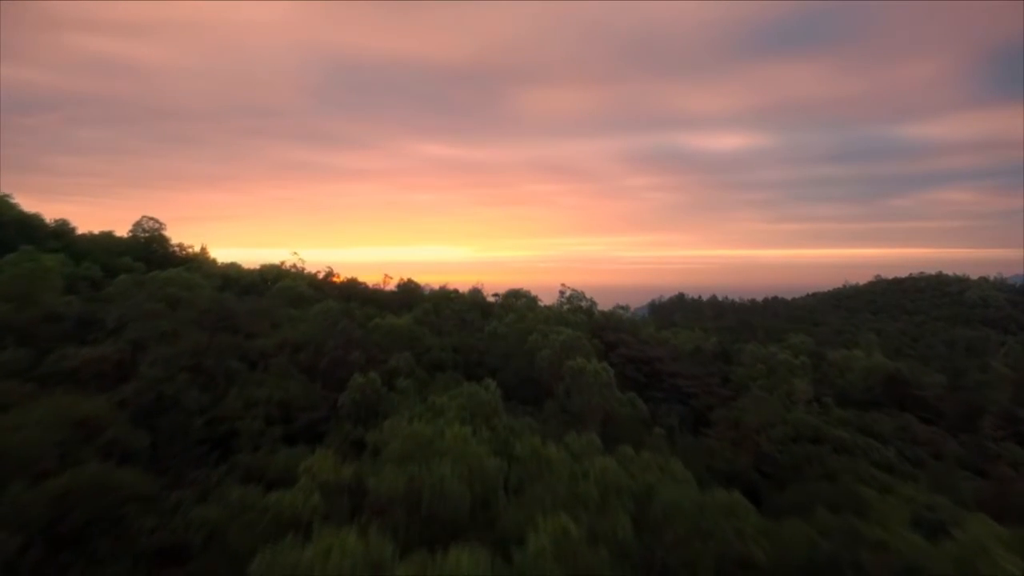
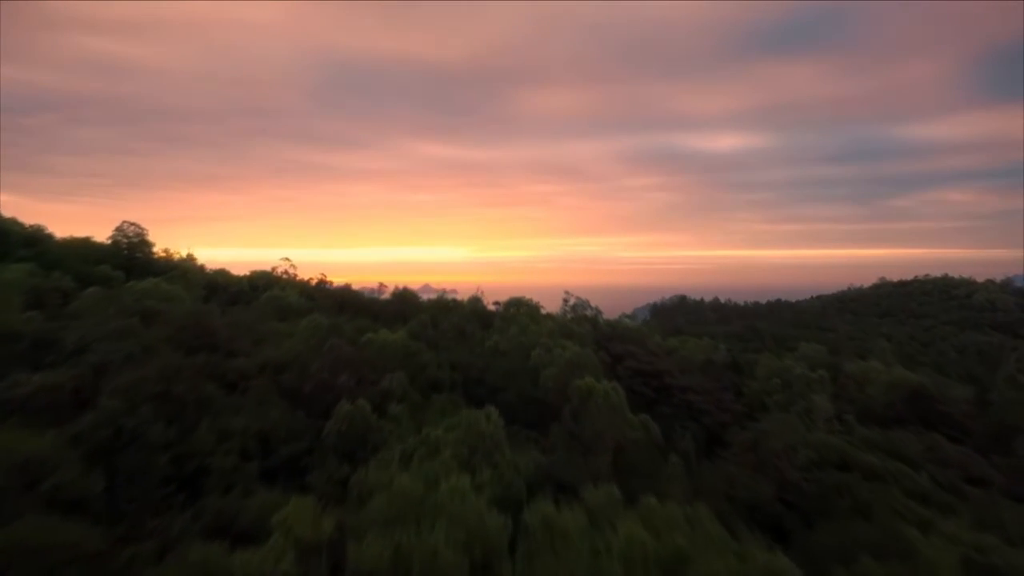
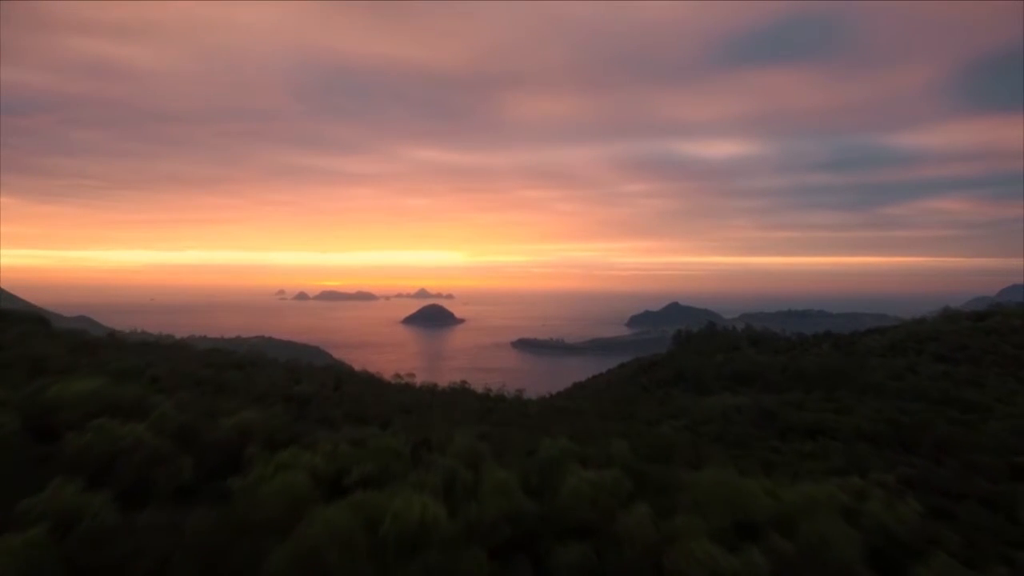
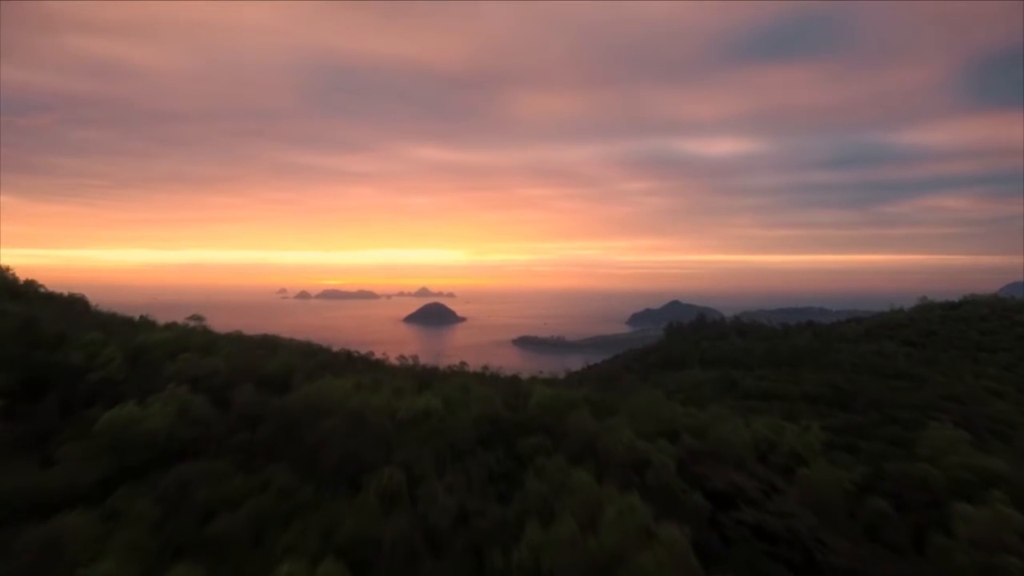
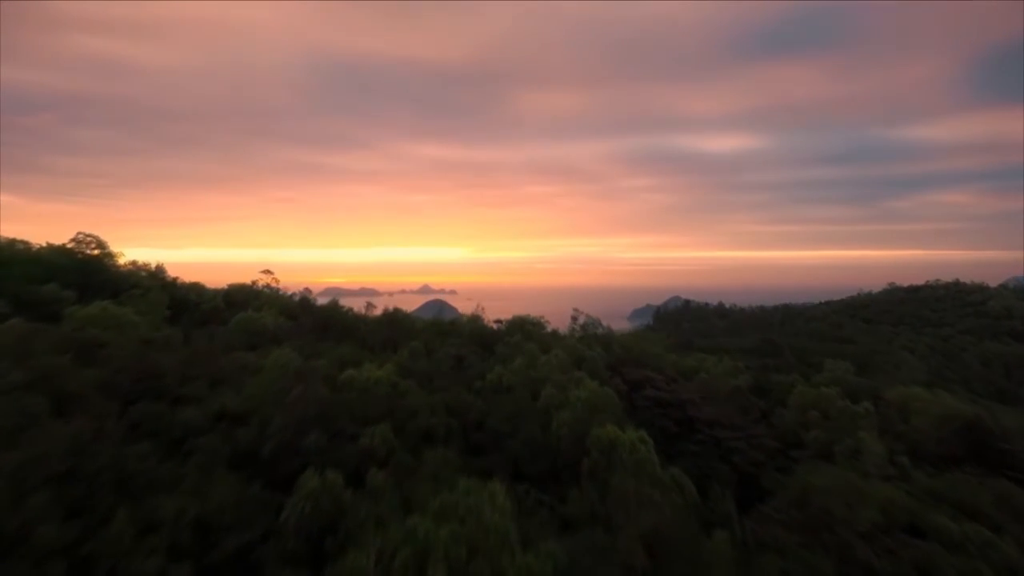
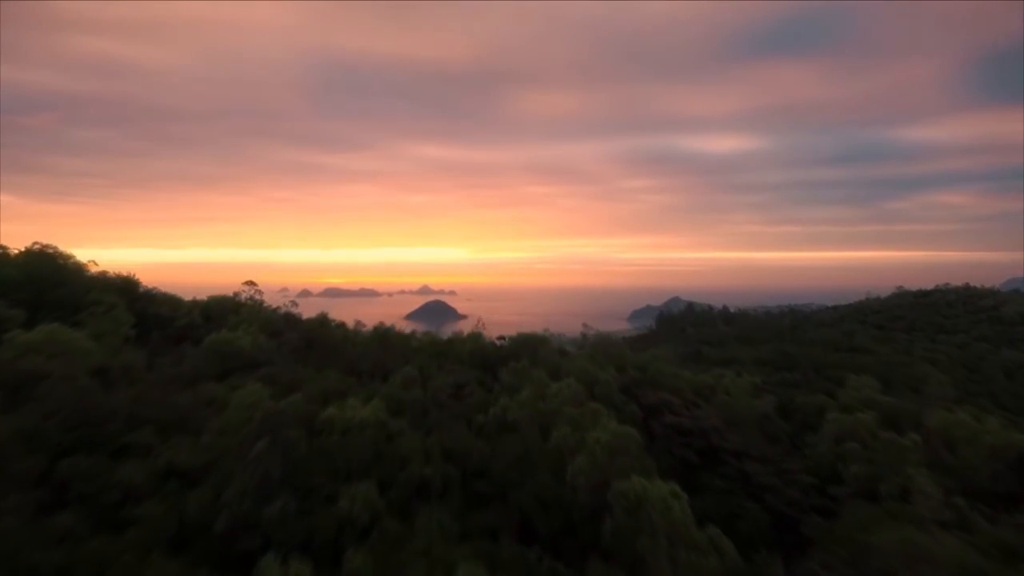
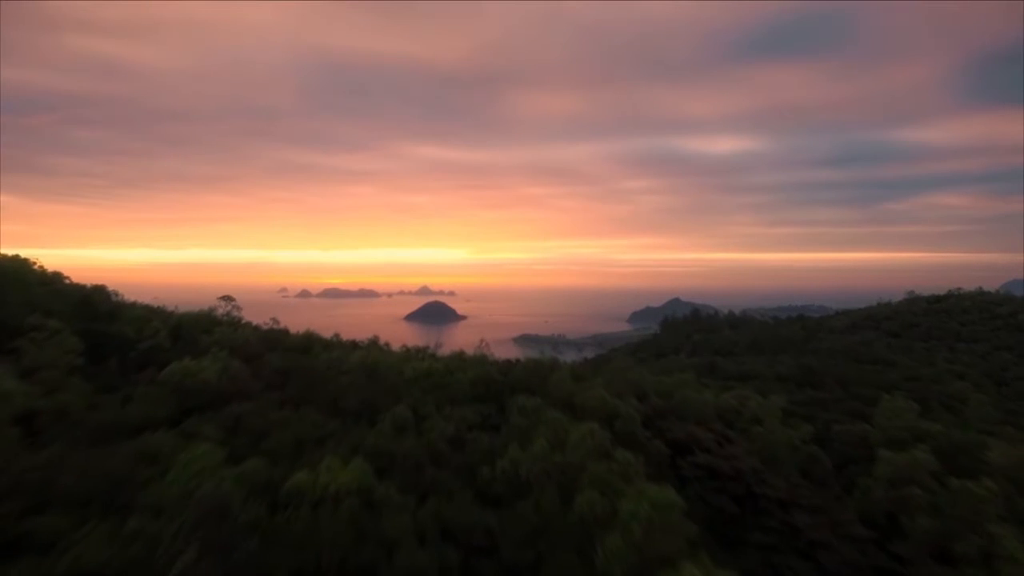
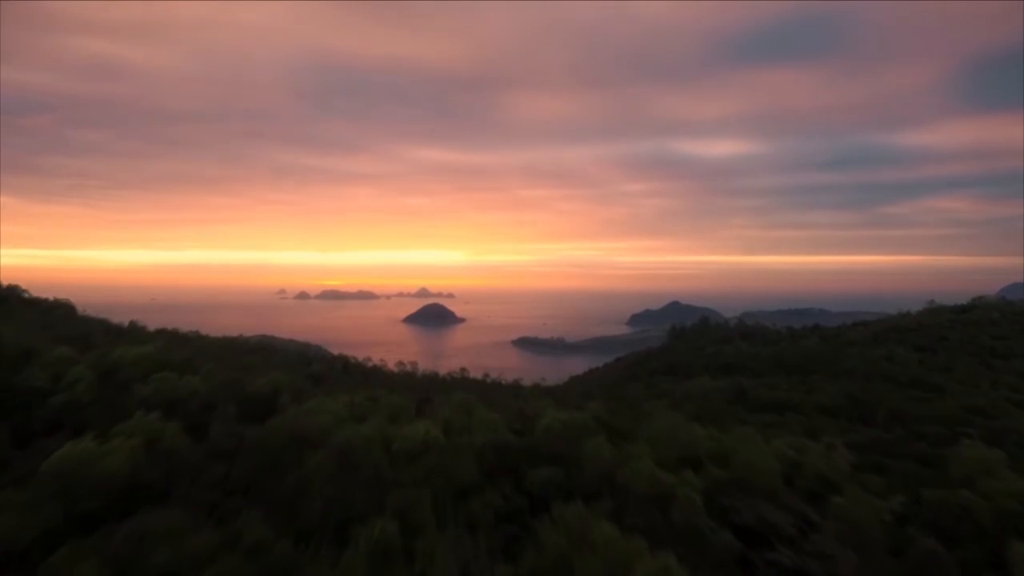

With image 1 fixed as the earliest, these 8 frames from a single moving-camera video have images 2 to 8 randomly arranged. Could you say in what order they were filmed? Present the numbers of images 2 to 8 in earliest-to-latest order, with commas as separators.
2, 5, 6, 7, 4, 8, 3
